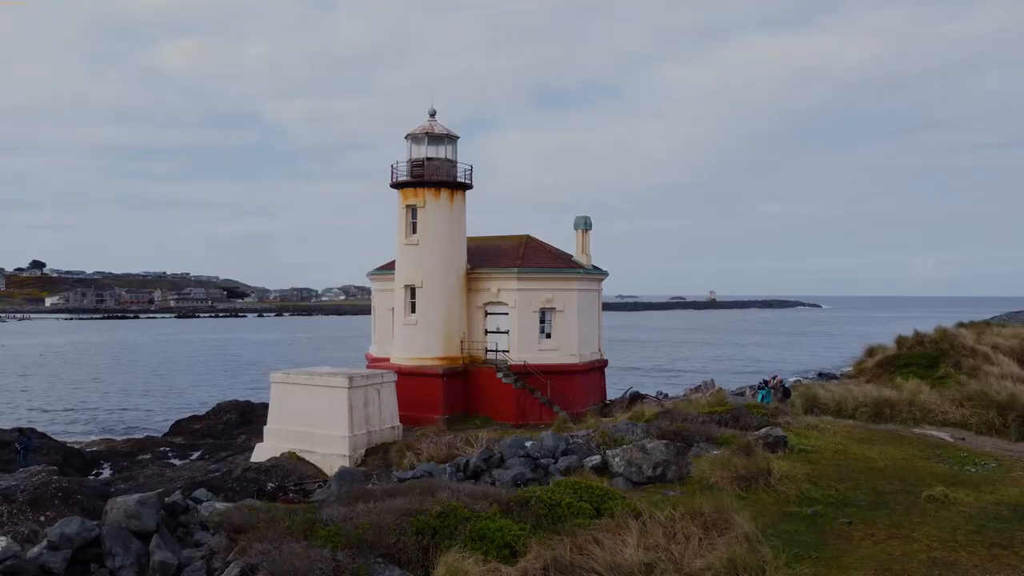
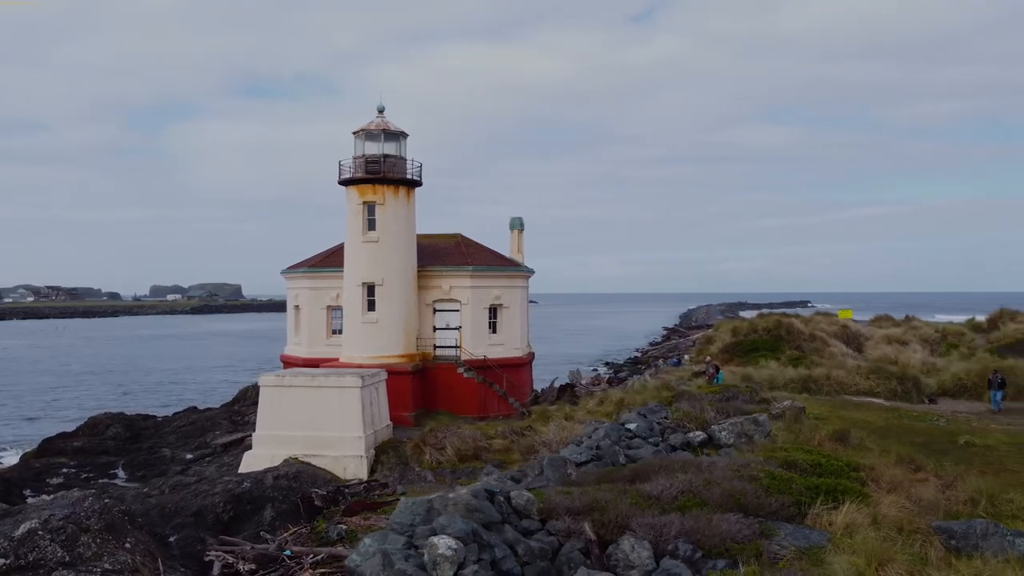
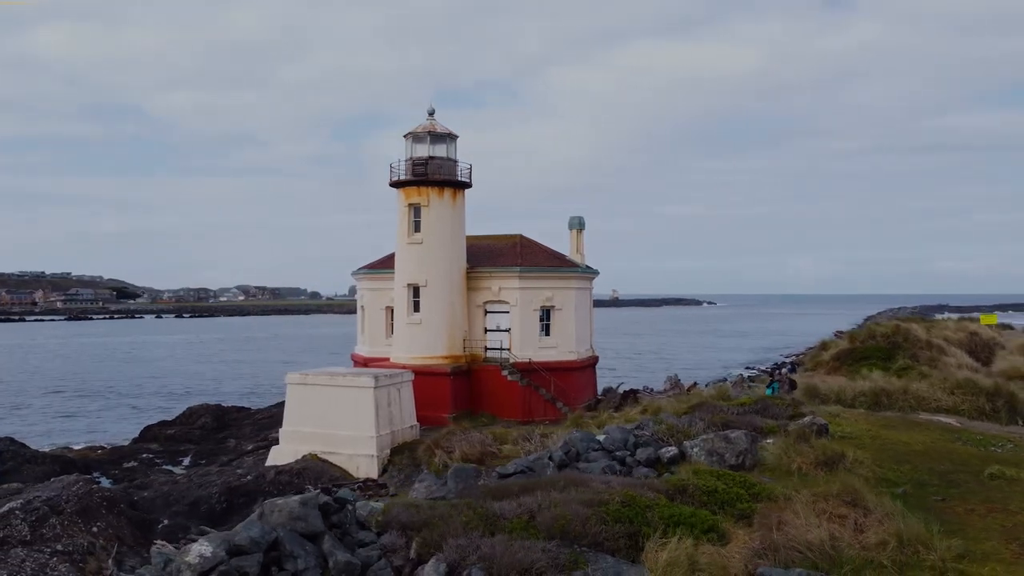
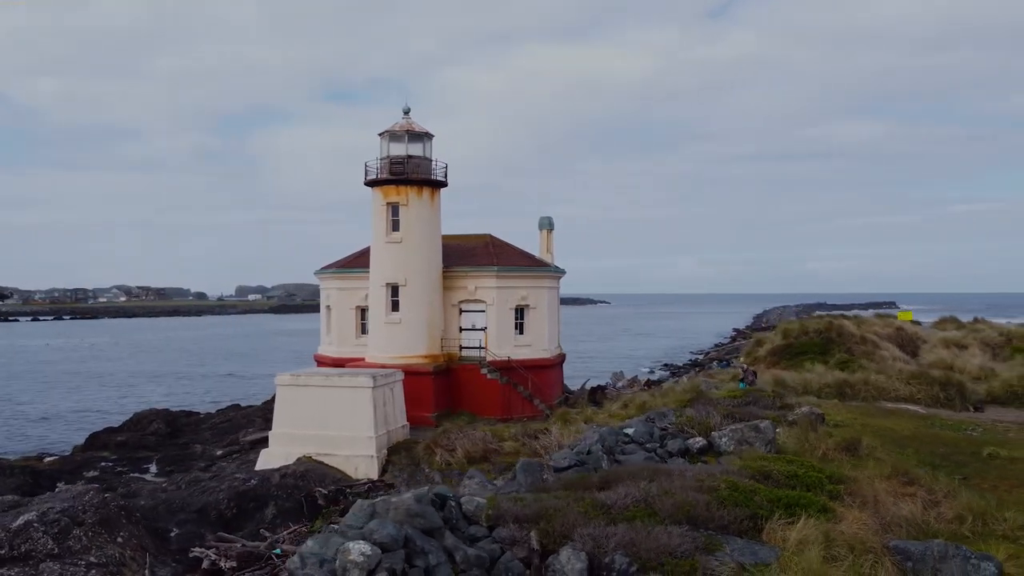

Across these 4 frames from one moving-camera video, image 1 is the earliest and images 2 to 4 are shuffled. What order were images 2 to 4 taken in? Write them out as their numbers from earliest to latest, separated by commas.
3, 4, 2
